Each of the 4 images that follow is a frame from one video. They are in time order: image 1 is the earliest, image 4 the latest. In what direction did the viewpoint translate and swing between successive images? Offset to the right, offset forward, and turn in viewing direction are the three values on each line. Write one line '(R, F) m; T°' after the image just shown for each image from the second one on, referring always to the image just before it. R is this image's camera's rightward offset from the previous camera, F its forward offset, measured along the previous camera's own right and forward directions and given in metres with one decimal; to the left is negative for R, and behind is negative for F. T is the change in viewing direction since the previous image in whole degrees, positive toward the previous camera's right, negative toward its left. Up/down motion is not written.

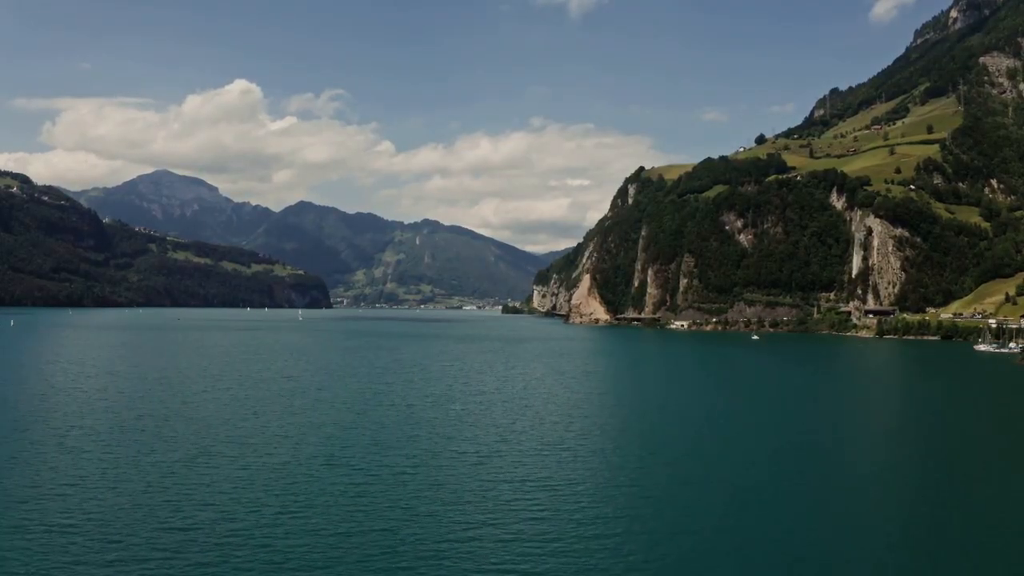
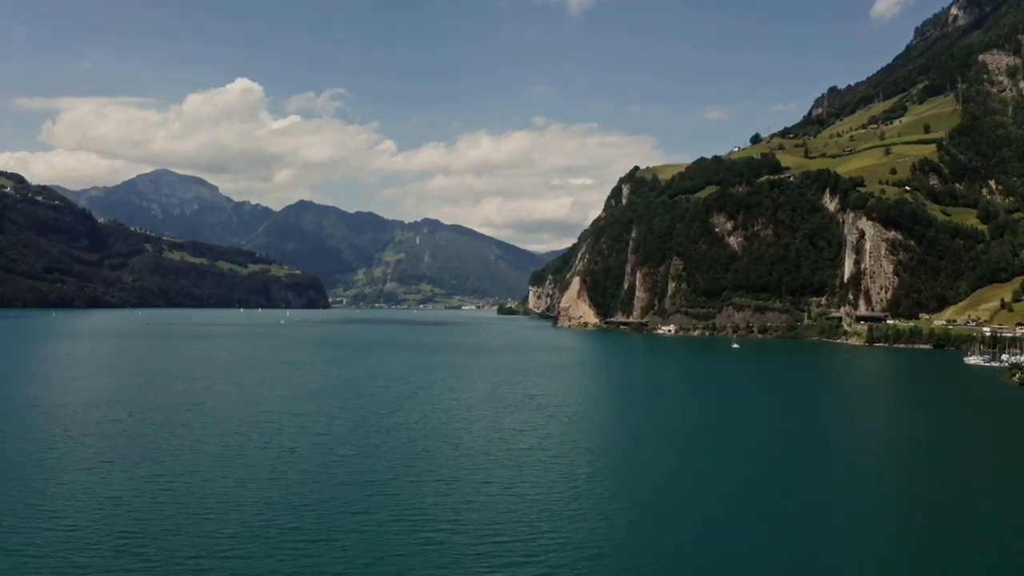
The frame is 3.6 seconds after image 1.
(+4.6, +5.2) m; 0°
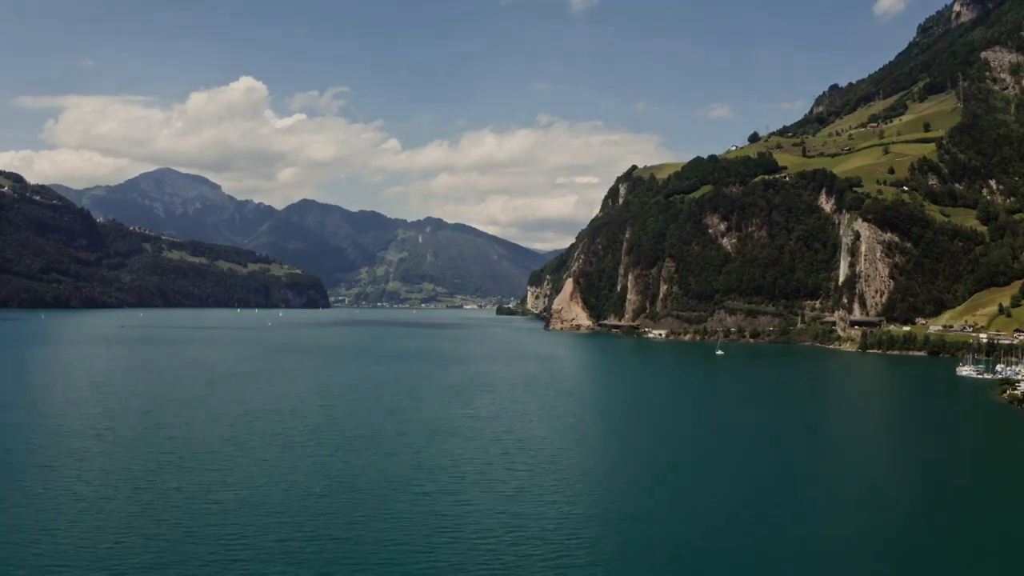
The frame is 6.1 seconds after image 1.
(+3.9, +4.2) m; 0°
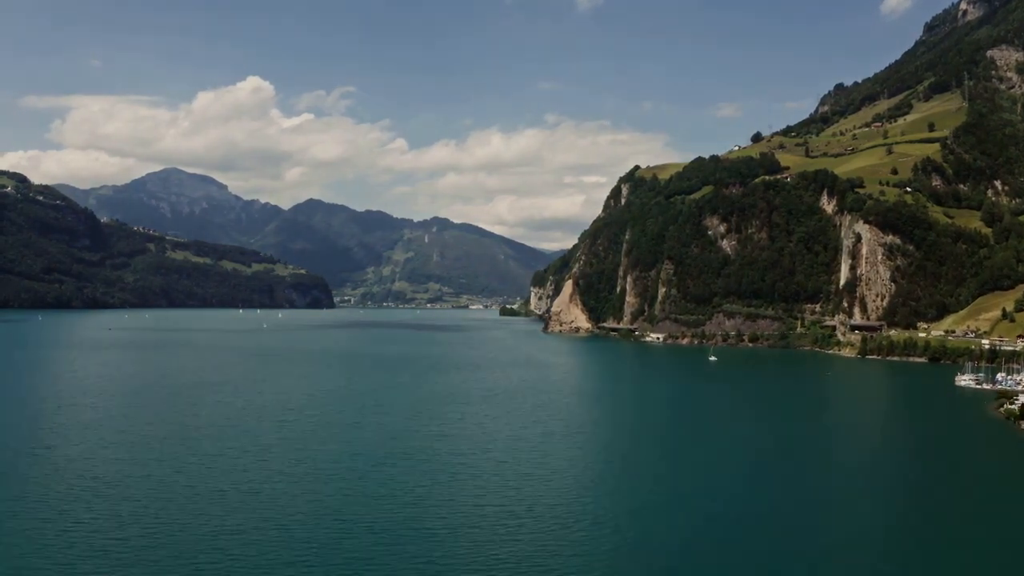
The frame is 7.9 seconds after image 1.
(+2.5, +2.6) m; -1°
